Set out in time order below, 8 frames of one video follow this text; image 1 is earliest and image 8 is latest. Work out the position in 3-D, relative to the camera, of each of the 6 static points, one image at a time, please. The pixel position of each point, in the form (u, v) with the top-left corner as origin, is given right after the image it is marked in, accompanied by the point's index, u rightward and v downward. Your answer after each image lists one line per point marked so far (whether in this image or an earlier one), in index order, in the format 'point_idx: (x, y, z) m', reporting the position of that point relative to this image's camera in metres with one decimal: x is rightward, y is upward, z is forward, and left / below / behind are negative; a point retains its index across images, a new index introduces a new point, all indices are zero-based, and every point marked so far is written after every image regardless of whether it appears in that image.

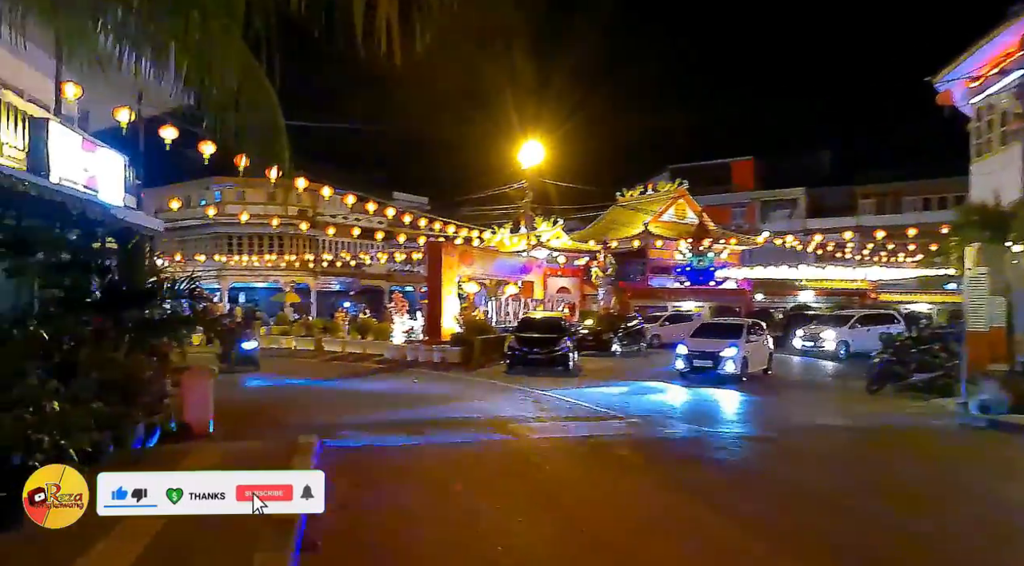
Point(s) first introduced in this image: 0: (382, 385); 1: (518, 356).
0: (-3.0, -2.3, +16.0) m
1: (+0.2, -2.1, +19.5) m
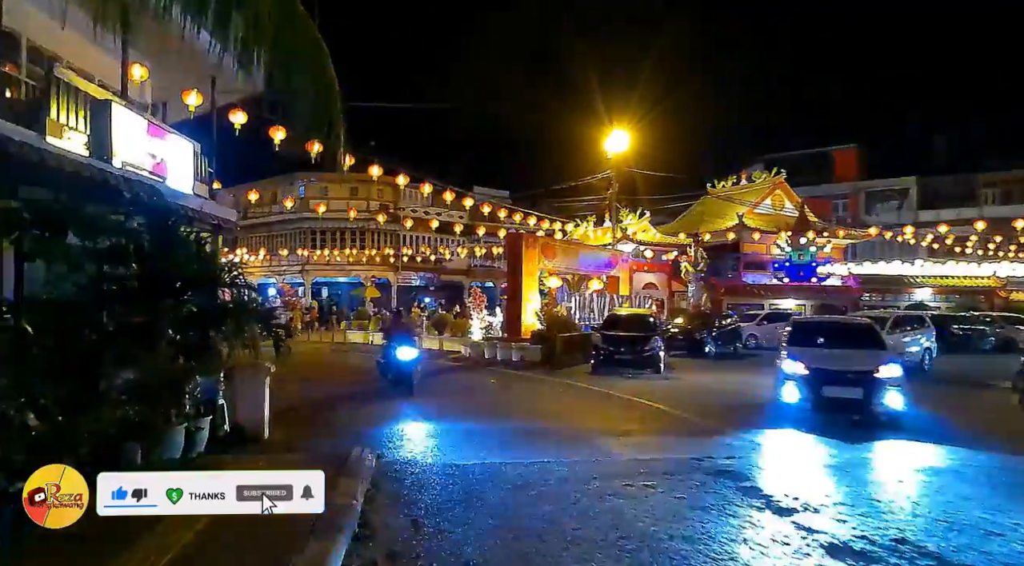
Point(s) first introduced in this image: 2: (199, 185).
0: (-1.2, -2.2, +14.9) m
1: (+2.4, -1.9, +18.0) m
2: (-7.1, +2.2, +15.3) m
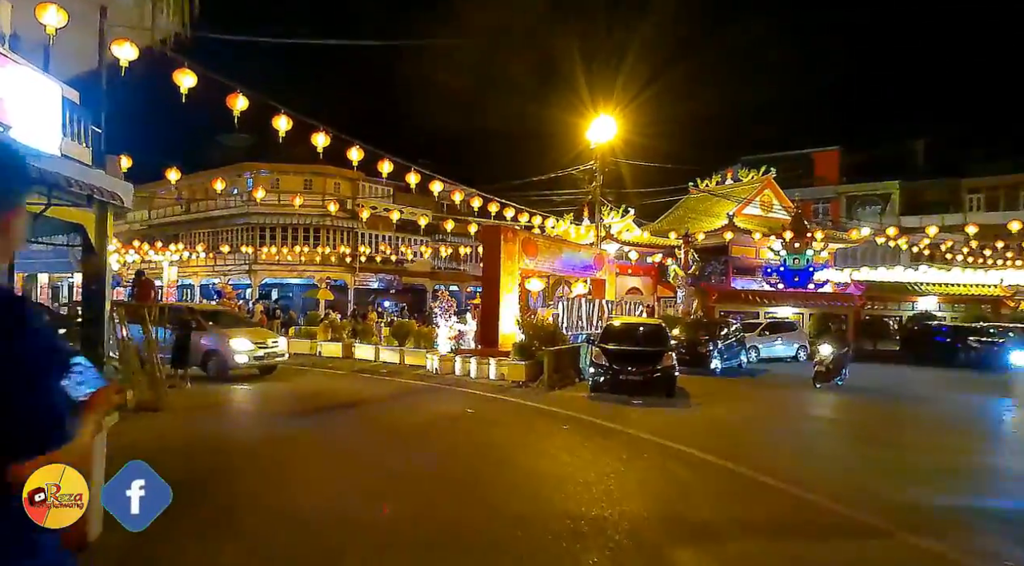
0: (-1.5, -2.2, +11.2) m
1: (+2.0, -2.0, +14.5) m
2: (-7.3, +2.3, +11.4) m
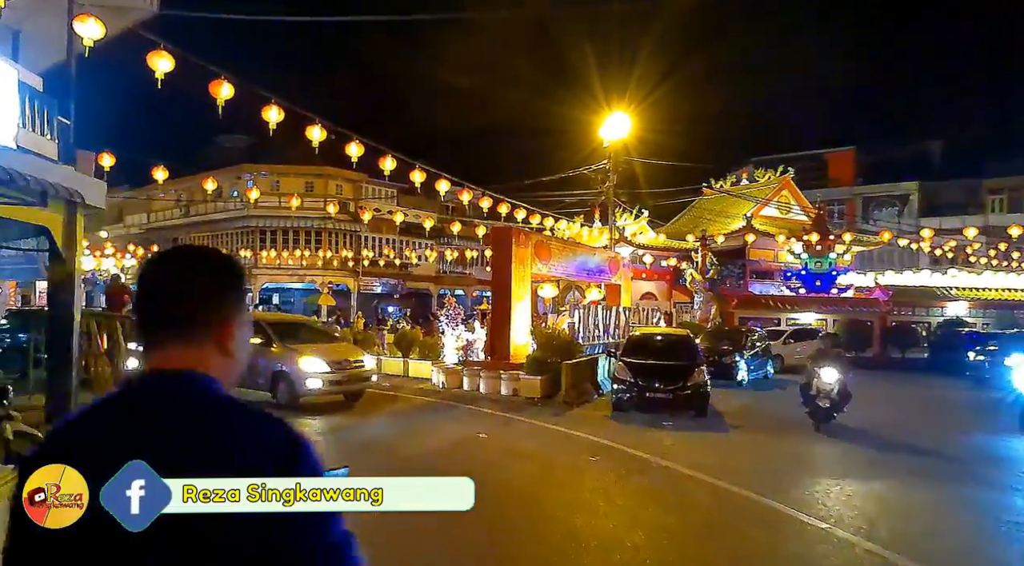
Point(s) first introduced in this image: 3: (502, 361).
0: (-1.2, -2.3, +9.9) m
1: (+2.3, -2.1, +13.2) m
2: (-7.1, +2.2, +10.1) m
3: (-0.2, -2.0, +17.4) m
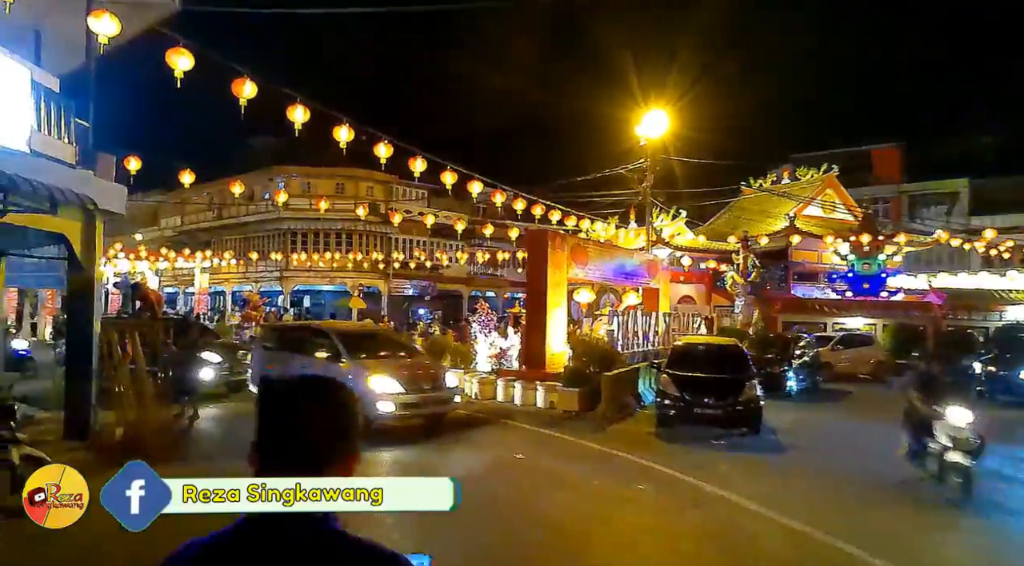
0: (-0.7, -2.4, +9.2) m
1: (+3.0, -2.3, +12.3) m
2: (-6.5, +2.0, +9.6) m
3: (+0.6, -2.1, +16.7) m
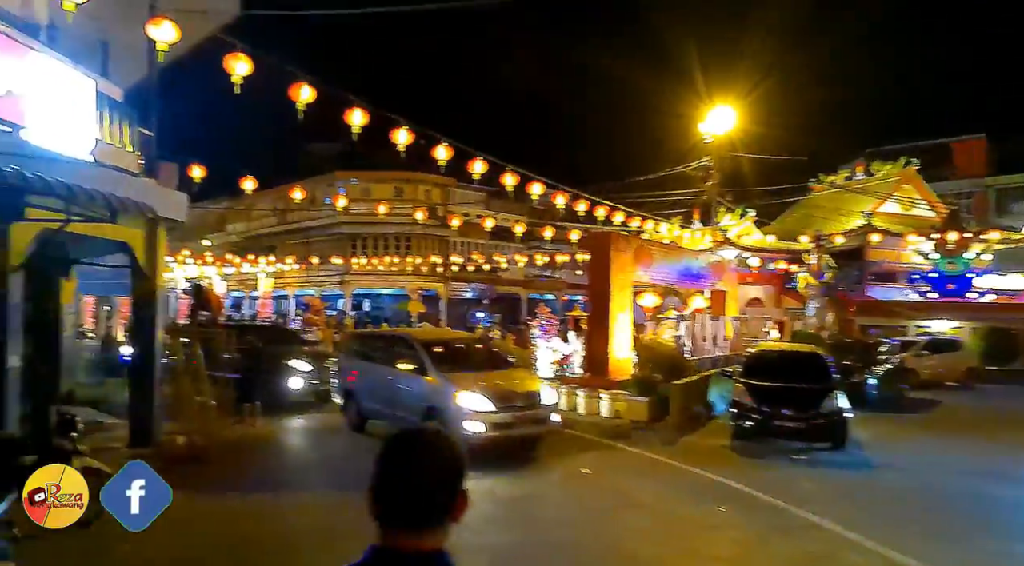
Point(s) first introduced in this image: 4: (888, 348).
0: (+0.2, -2.5, +8.7) m
1: (+4.0, -2.3, +11.5) m
2: (-5.6, +1.9, +9.6) m
3: (+2.1, -2.2, +16.1) m
4: (+10.3, -1.8, +19.0) m
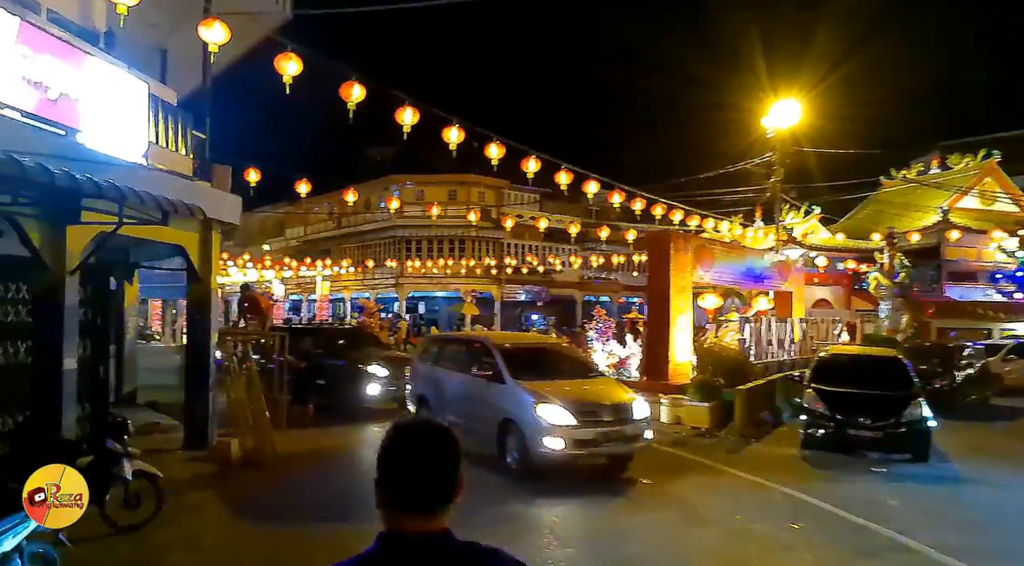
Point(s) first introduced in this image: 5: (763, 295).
0: (+0.8, -2.5, +8.3) m
1: (+4.9, -2.3, +10.8) m
2: (-4.9, +1.9, +9.7) m
3: (+3.3, -2.2, +15.5) m
4: (+11.8, -1.8, +17.7) m
5: (+7.2, -0.3, +19.8) m
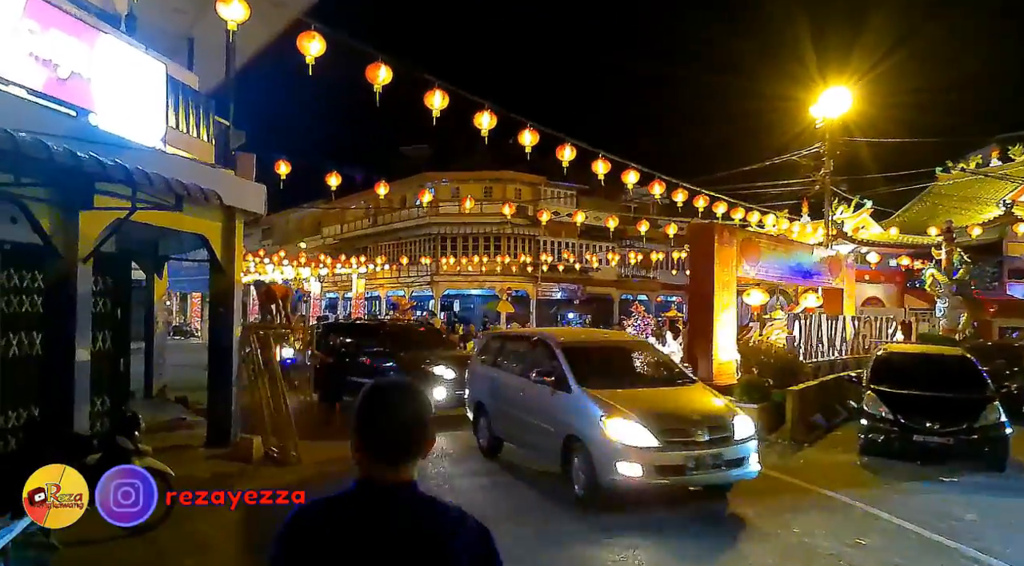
0: (+1.2, -2.4, +7.6) m
1: (+5.4, -2.2, +9.9) m
2: (-4.4, +2.0, +9.3) m
3: (+4.1, -2.1, +14.7) m
4: (+12.6, -1.7, +16.5) m
5: (+8.1, -0.2, +18.8) m
